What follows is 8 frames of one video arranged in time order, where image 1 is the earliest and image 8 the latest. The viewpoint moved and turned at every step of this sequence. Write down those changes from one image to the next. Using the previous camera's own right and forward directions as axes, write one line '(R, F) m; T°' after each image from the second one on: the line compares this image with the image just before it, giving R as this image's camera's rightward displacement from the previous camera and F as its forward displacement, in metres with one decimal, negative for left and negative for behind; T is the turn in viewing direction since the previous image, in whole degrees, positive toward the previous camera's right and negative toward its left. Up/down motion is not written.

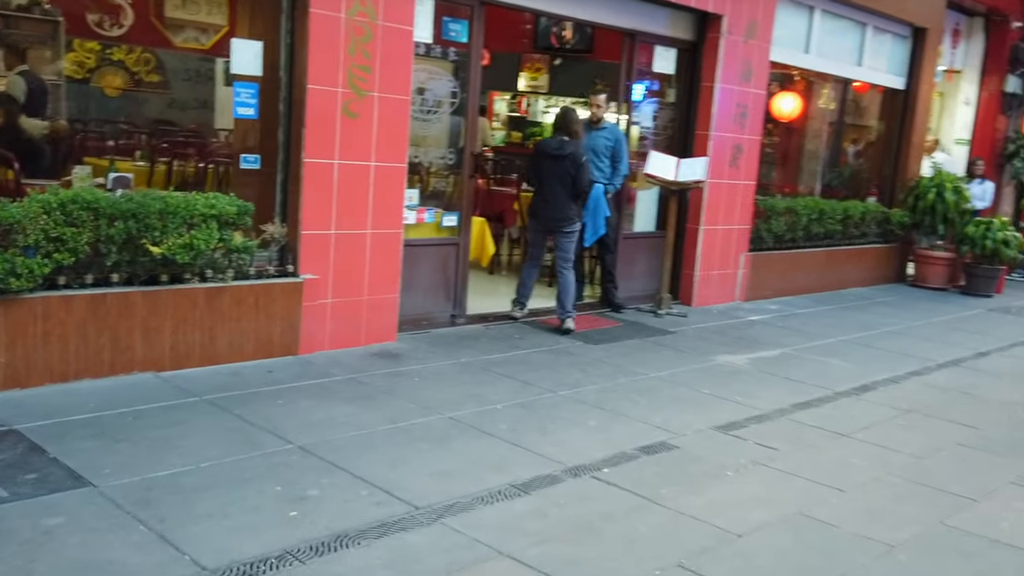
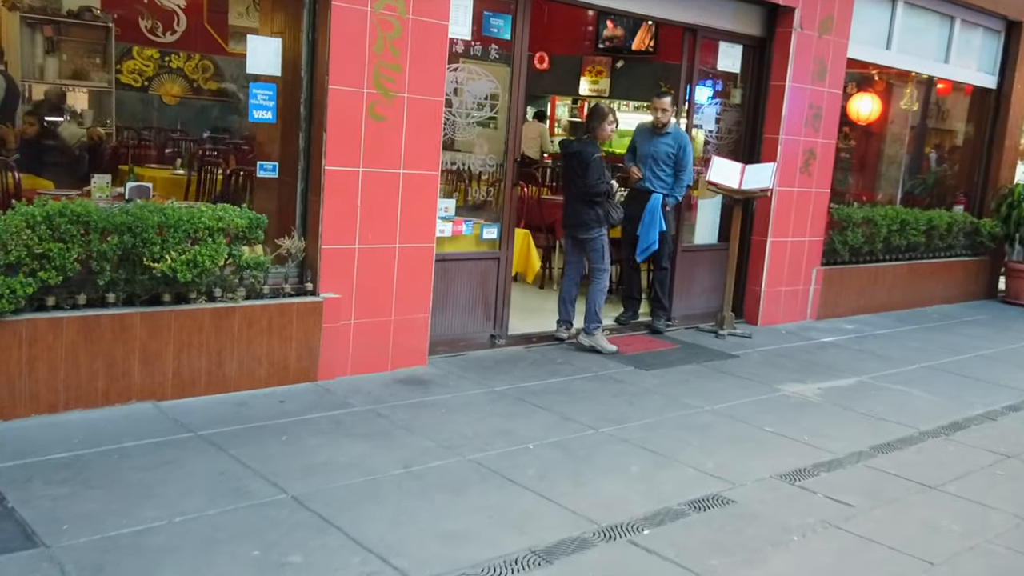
(+0.1, +0.5) m; -4°
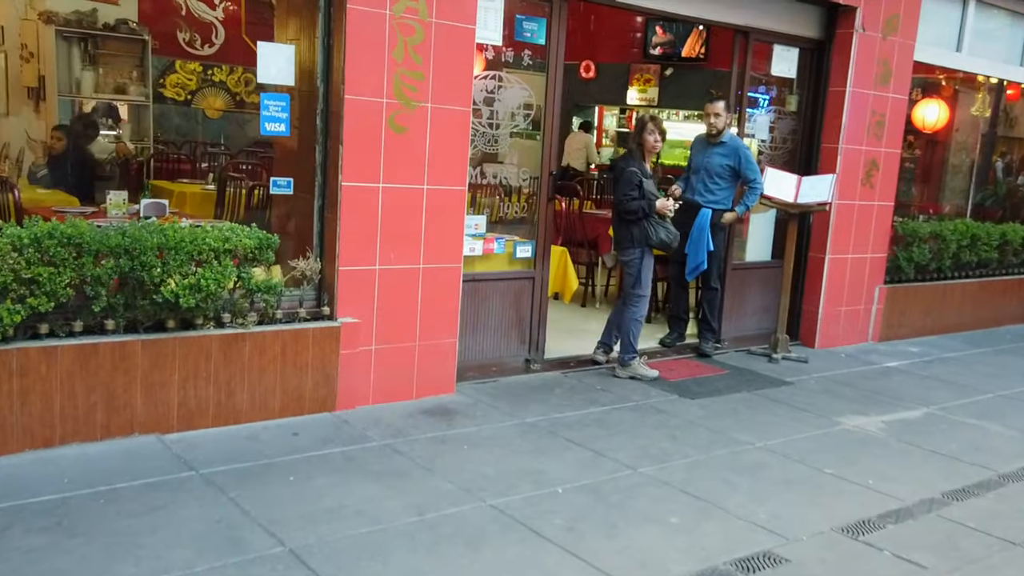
(+0.1, +0.4) m; -3°
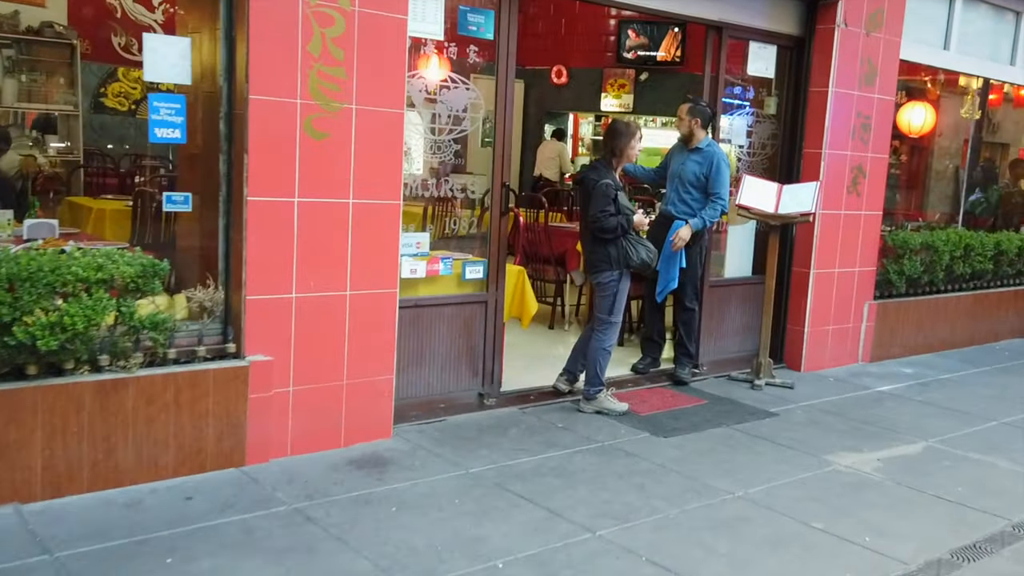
(+0.2, +0.6) m; +1°
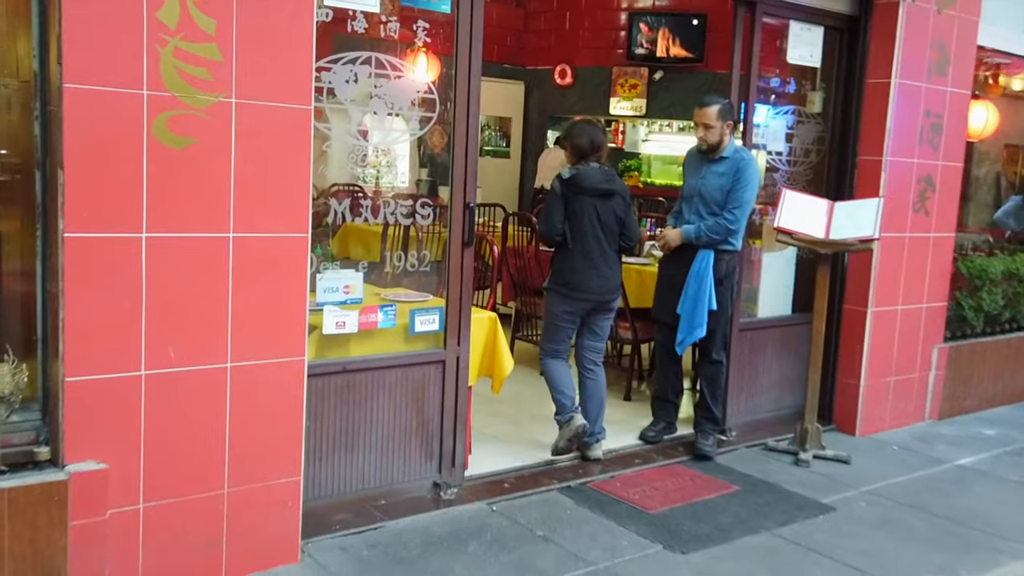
(+0.2, +1.2) m; -1°
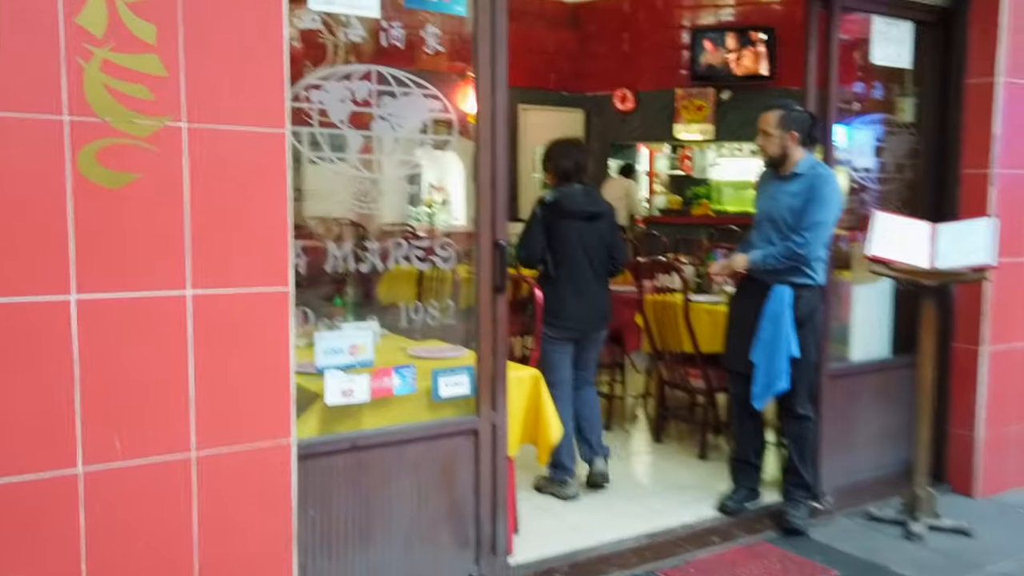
(+0.1, +0.6) m; -5°
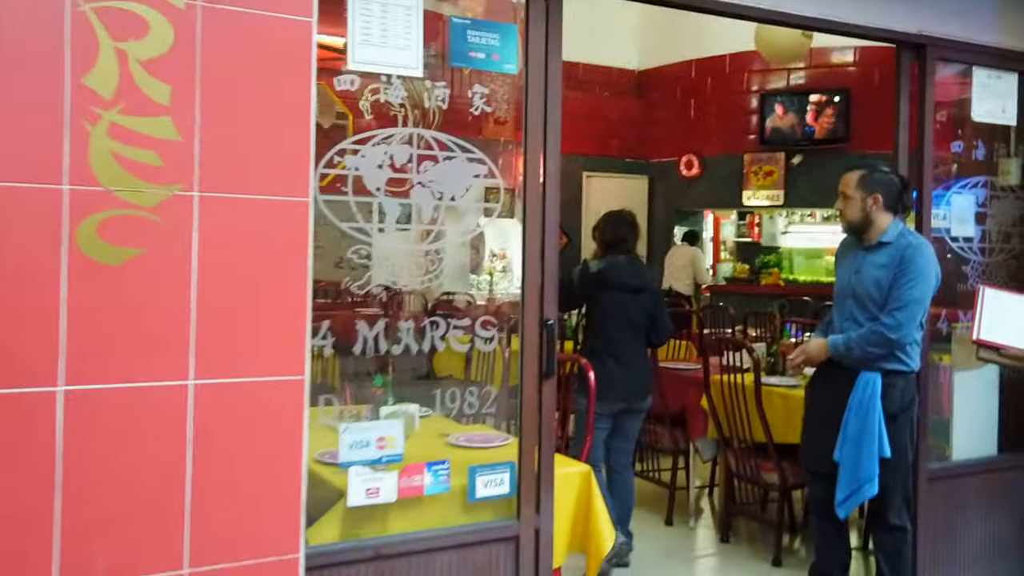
(0.0, +0.4) m; -4°
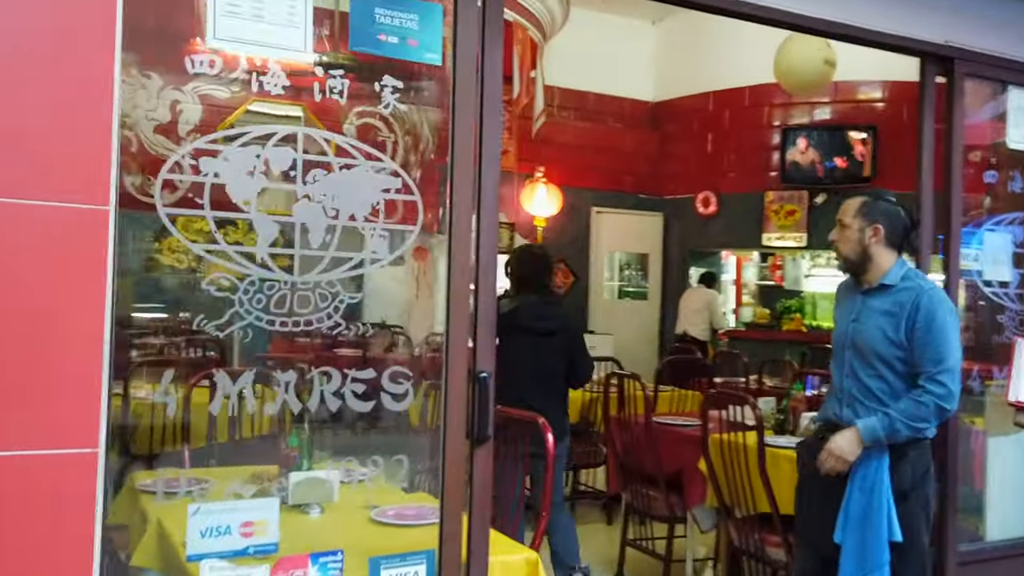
(+0.3, +0.6) m; -2°
